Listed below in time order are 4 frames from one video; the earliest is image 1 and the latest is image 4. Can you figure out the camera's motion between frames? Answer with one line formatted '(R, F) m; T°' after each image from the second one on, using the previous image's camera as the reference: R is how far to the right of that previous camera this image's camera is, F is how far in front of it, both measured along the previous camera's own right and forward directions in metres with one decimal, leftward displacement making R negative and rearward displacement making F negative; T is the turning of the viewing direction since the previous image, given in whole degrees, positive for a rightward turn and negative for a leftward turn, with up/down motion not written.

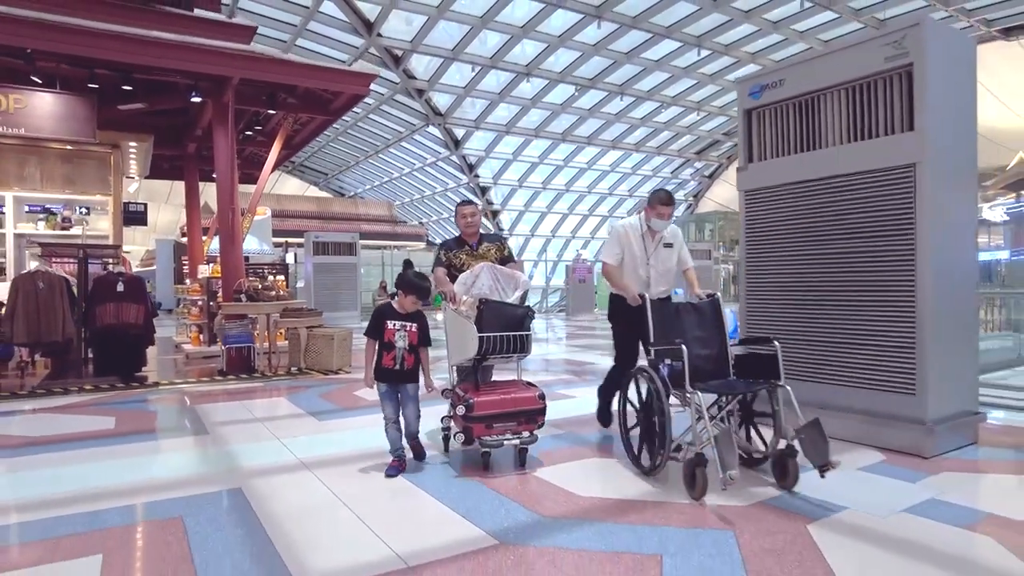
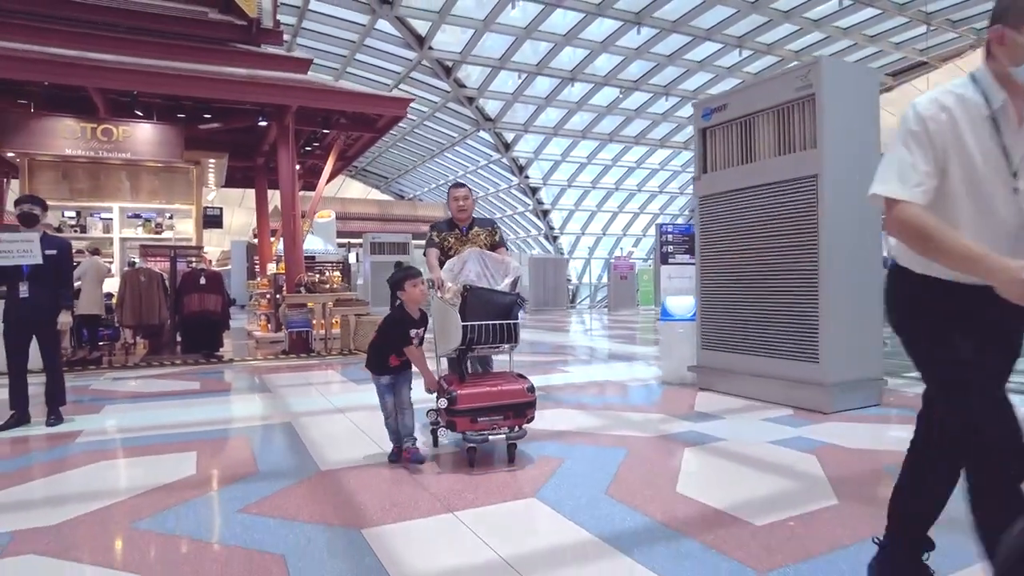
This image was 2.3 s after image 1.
(+0.6, -1.0) m; -5°
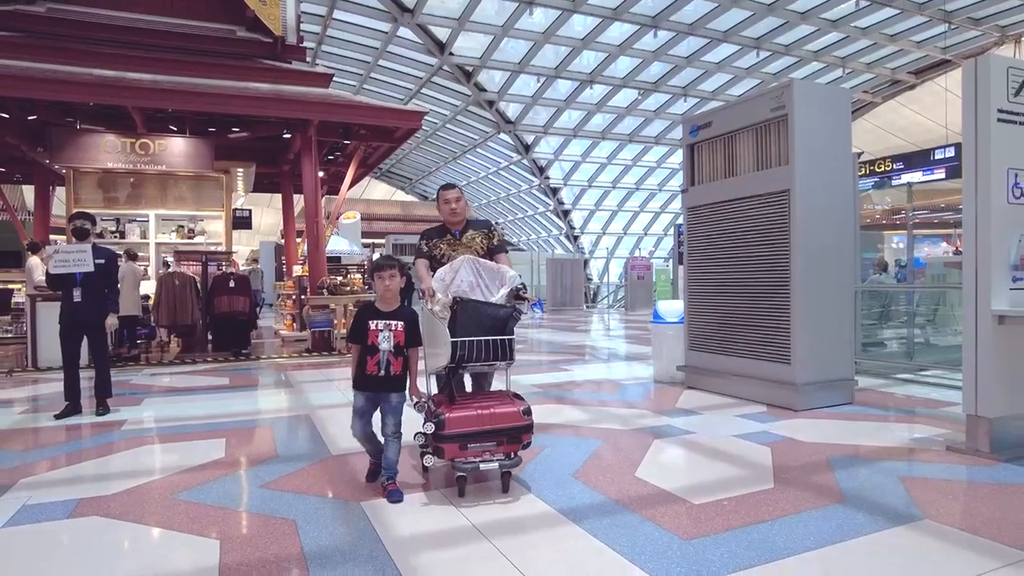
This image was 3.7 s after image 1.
(+0.2, -0.4) m; -2°
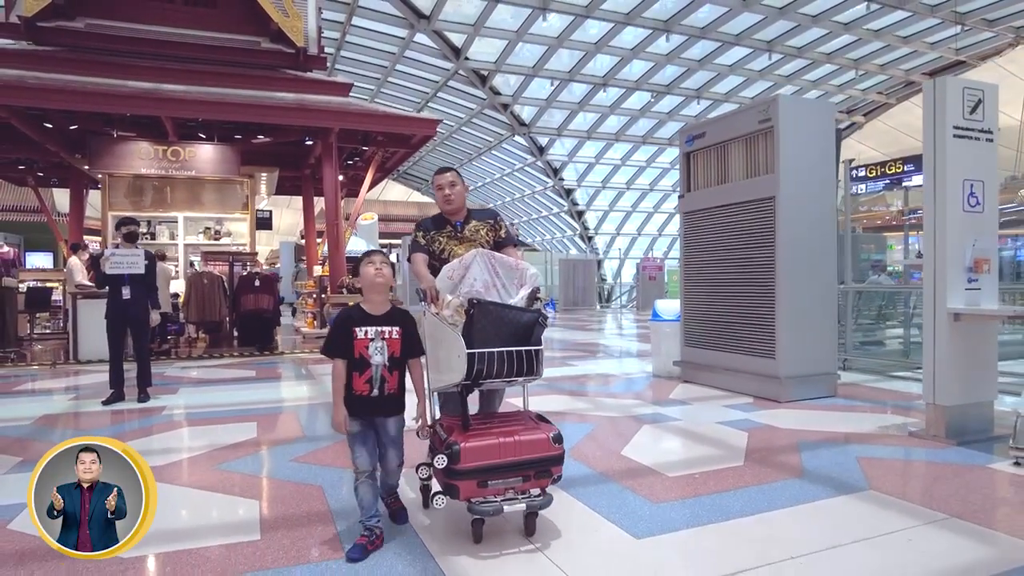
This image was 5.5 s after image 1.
(+0.1, -0.4) m; -1°
